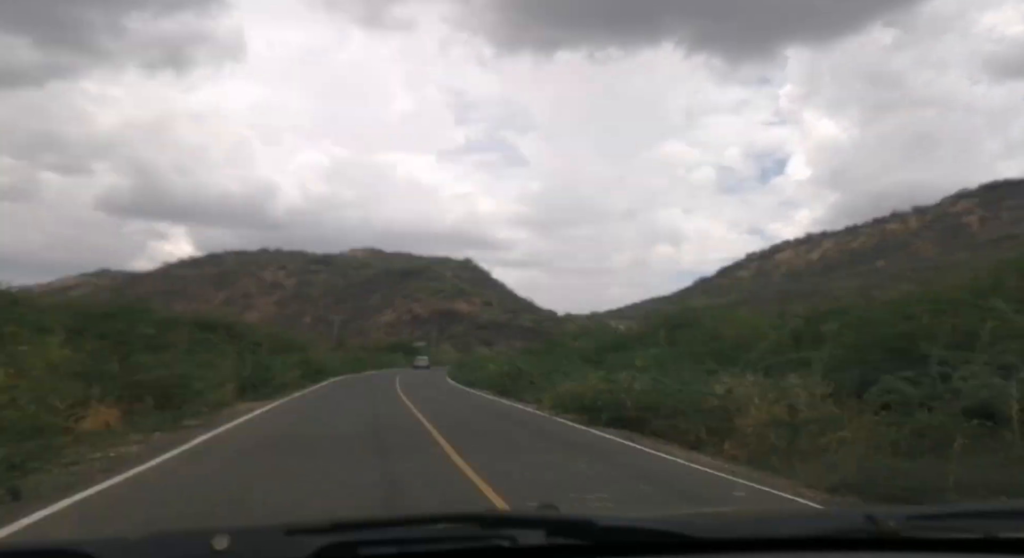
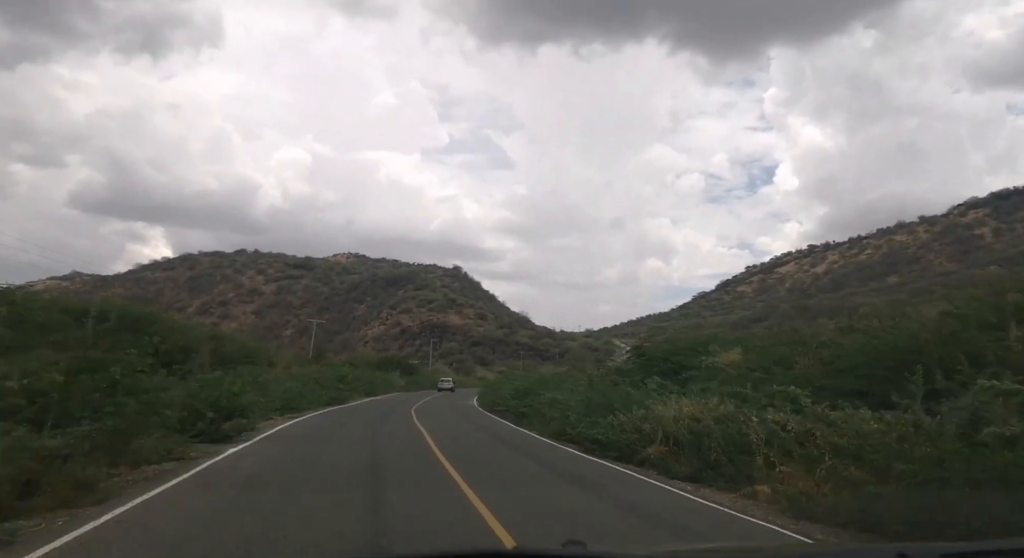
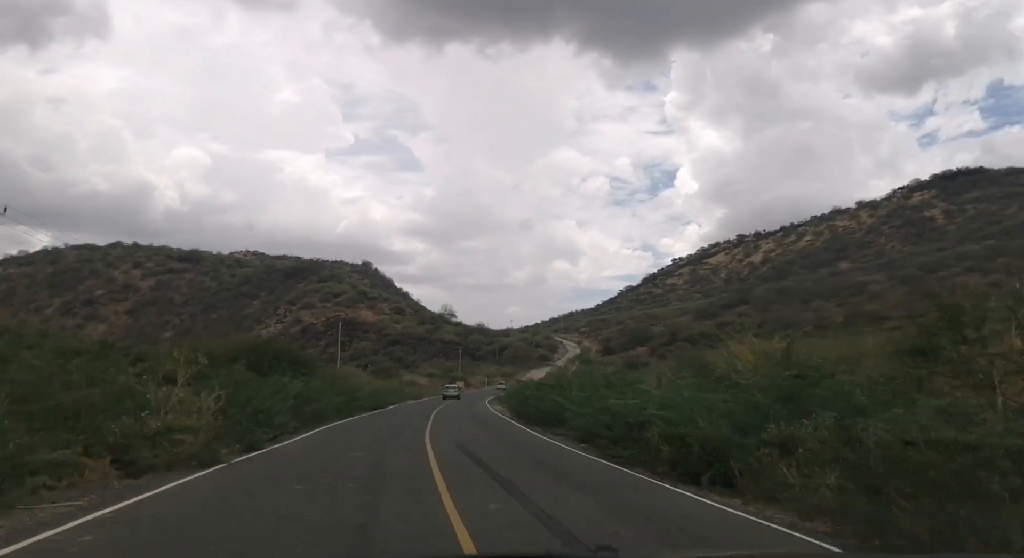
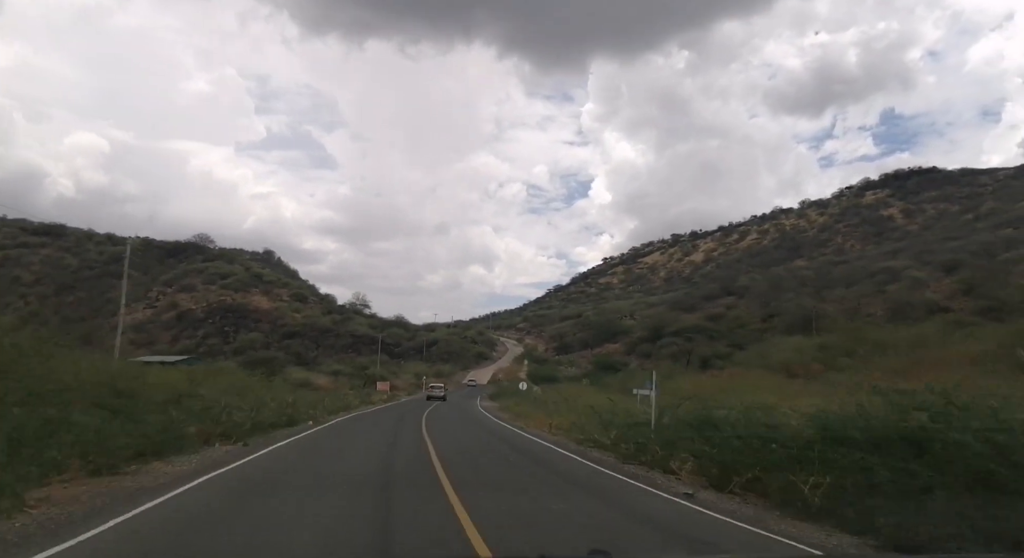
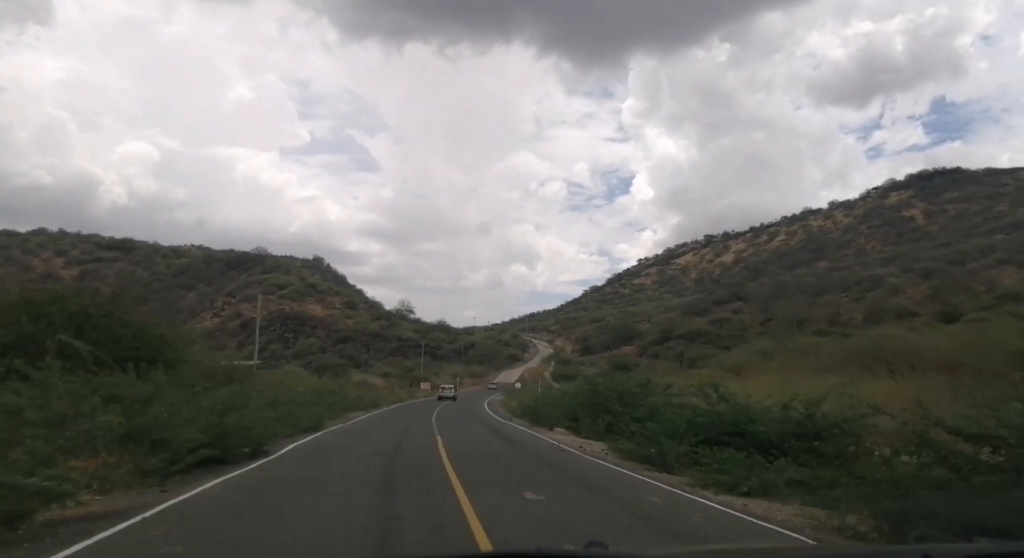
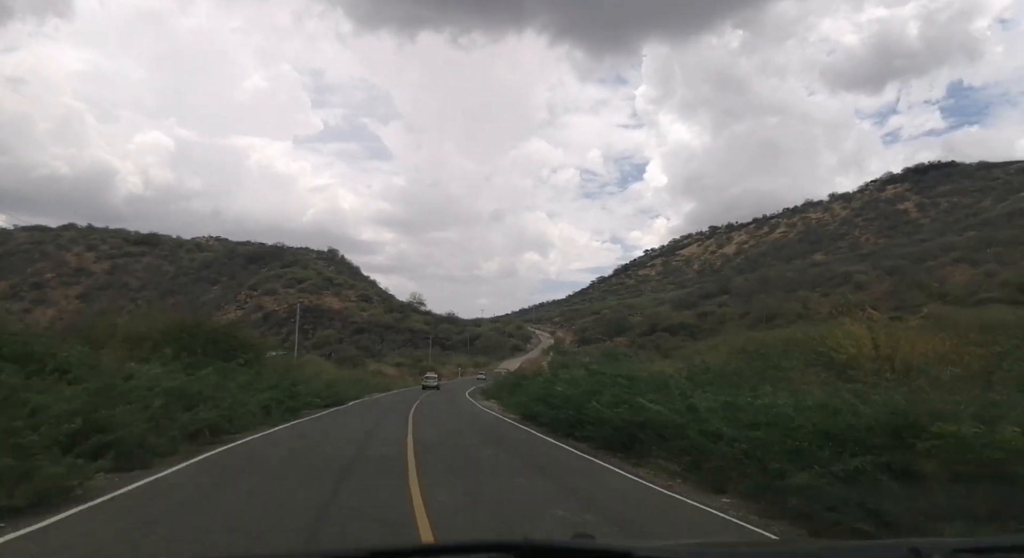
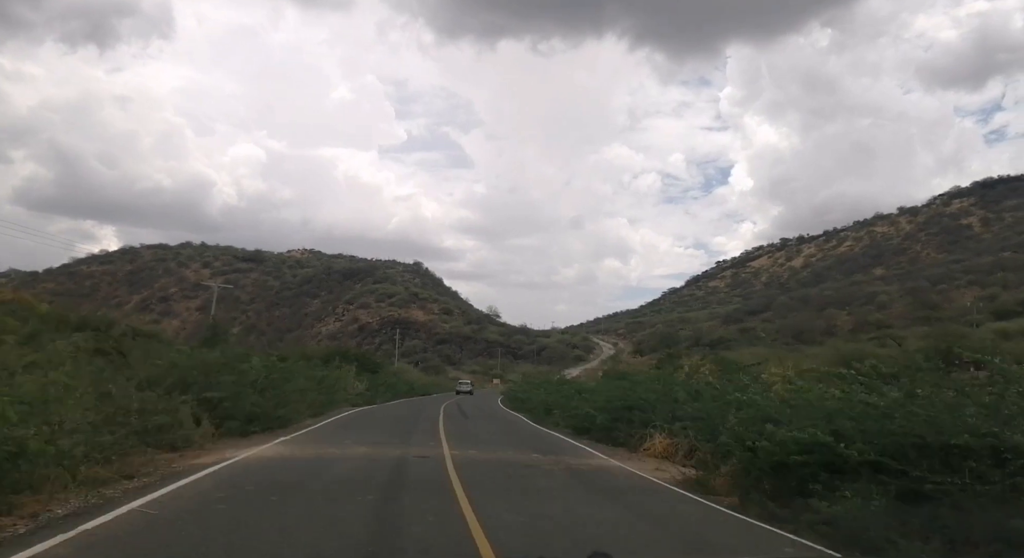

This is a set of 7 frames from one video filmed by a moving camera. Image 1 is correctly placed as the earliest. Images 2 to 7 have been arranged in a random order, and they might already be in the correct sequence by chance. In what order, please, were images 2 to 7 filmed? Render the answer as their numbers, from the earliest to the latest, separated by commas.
2, 7, 3, 6, 5, 4
